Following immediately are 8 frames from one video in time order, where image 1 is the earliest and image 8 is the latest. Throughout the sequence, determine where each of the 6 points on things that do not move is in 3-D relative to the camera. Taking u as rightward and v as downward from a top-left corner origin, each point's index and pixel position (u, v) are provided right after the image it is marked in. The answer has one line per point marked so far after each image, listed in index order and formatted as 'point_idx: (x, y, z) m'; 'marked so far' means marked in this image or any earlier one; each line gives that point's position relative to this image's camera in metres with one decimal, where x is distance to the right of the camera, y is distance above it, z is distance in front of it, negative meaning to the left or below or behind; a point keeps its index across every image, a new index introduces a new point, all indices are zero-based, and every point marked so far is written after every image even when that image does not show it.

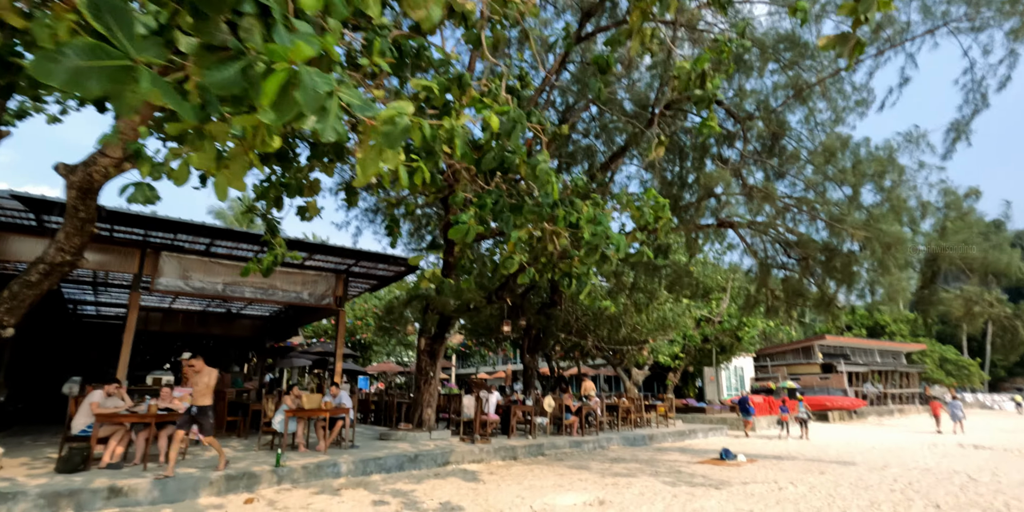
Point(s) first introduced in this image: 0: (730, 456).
0: (+4.1, -3.8, +10.1) m
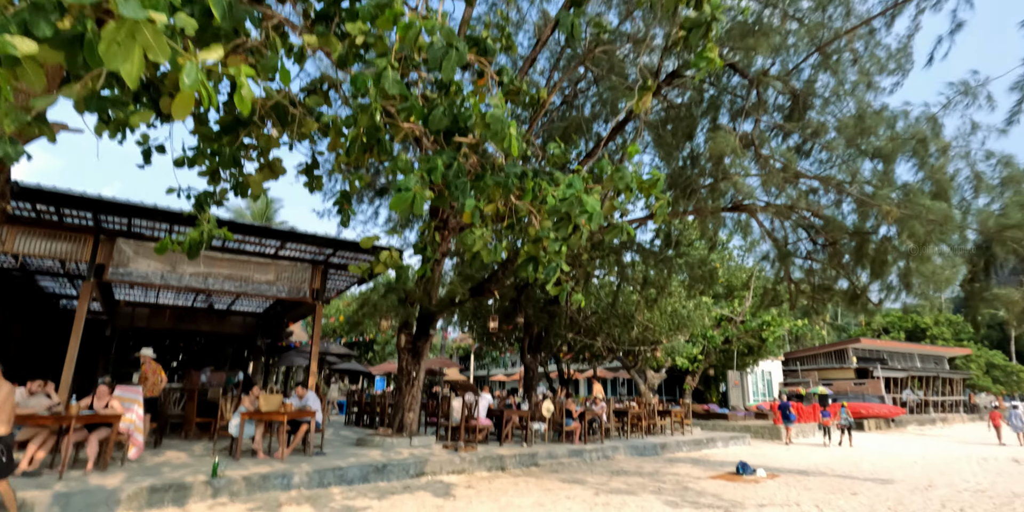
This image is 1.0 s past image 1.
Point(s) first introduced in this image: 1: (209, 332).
0: (+3.9, -3.6, +8.9) m
1: (-7.9, -2.0, +14.0) m
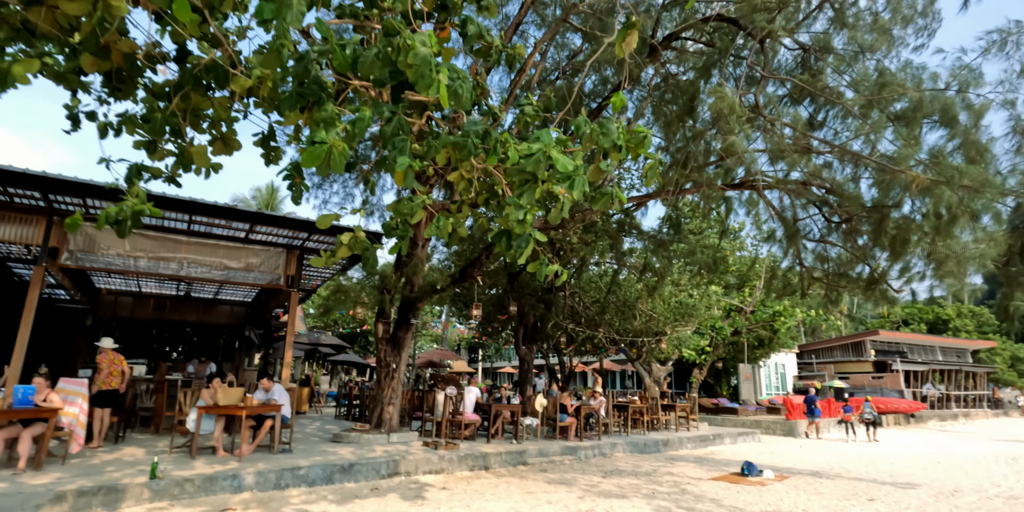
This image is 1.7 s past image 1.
0: (+3.7, -3.3, +8.2) m
1: (-8.0, -1.7, +13.6) m
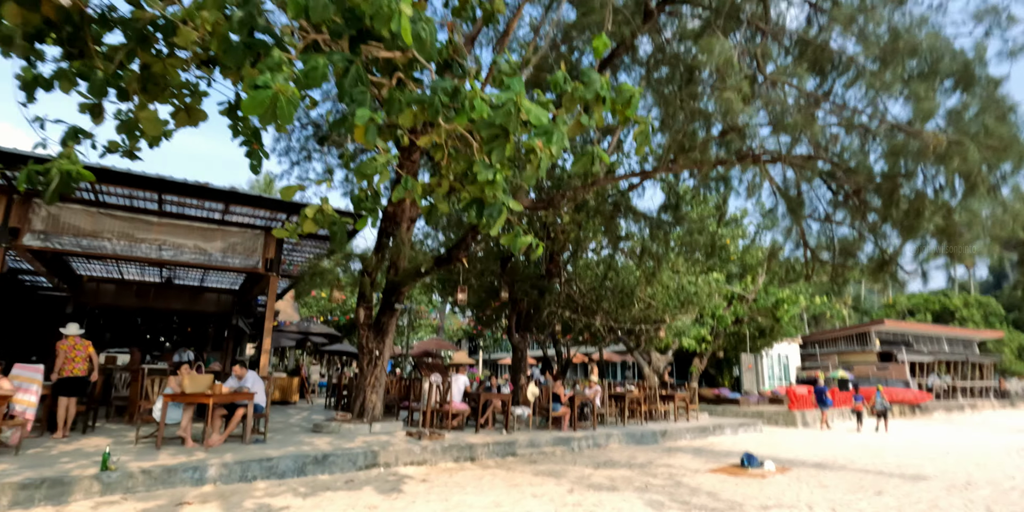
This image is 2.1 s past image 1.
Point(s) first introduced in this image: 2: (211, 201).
0: (+3.5, -3.0, +7.8) m
1: (-8.2, -1.3, +13.2) m
2: (-4.4, +0.8, +7.8) m
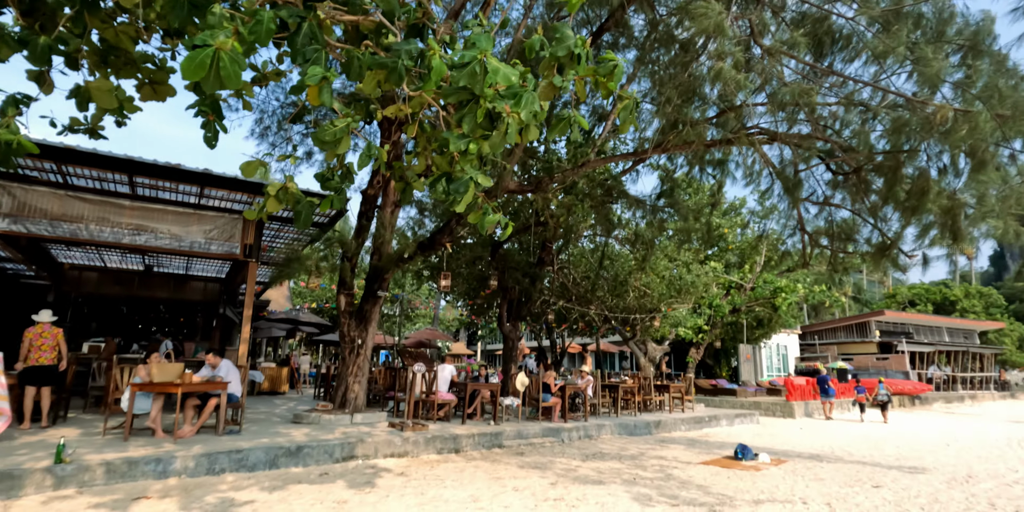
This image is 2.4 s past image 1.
0: (+3.3, -2.8, +7.6) m
1: (-8.3, -1.0, +13.0) m
2: (-4.6, +1.0, +7.5) m
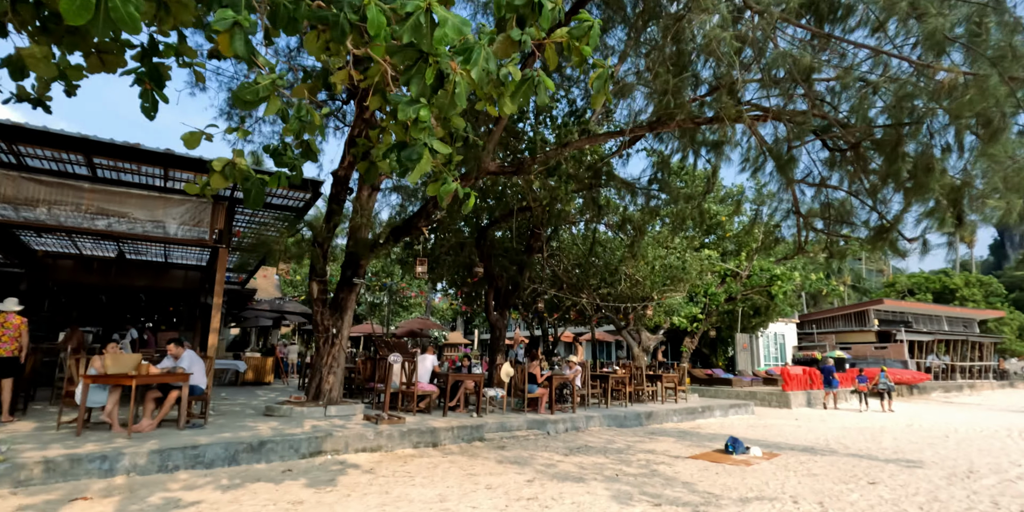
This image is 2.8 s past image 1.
0: (+3.1, -2.6, +7.2) m
1: (-8.6, -0.7, +12.6) m
2: (-4.8, +1.2, +7.1) m
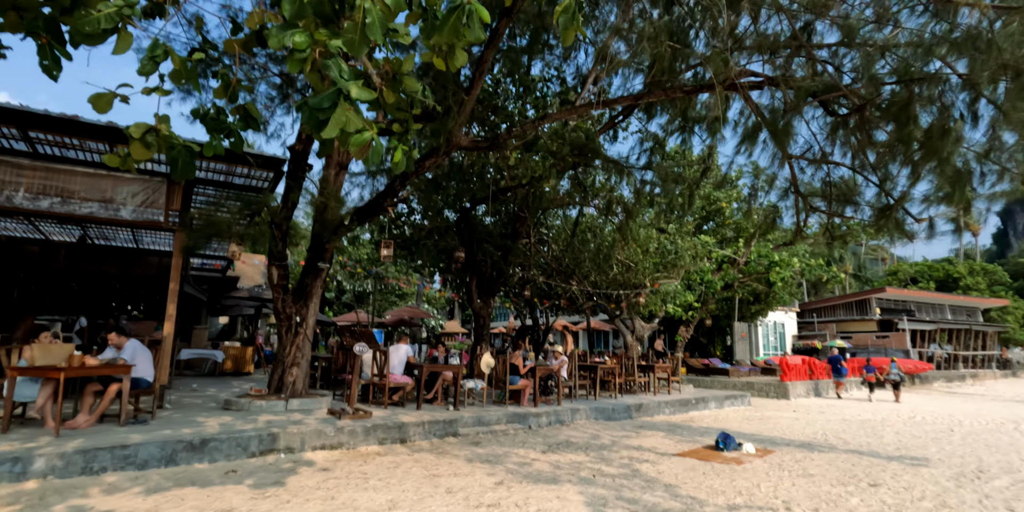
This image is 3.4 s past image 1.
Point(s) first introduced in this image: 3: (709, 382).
0: (+2.8, -2.4, +6.8) m
1: (-8.9, -0.4, +12.1) m
2: (-5.1, +1.4, +6.5) m
3: (+5.8, -3.7, +15.8) m
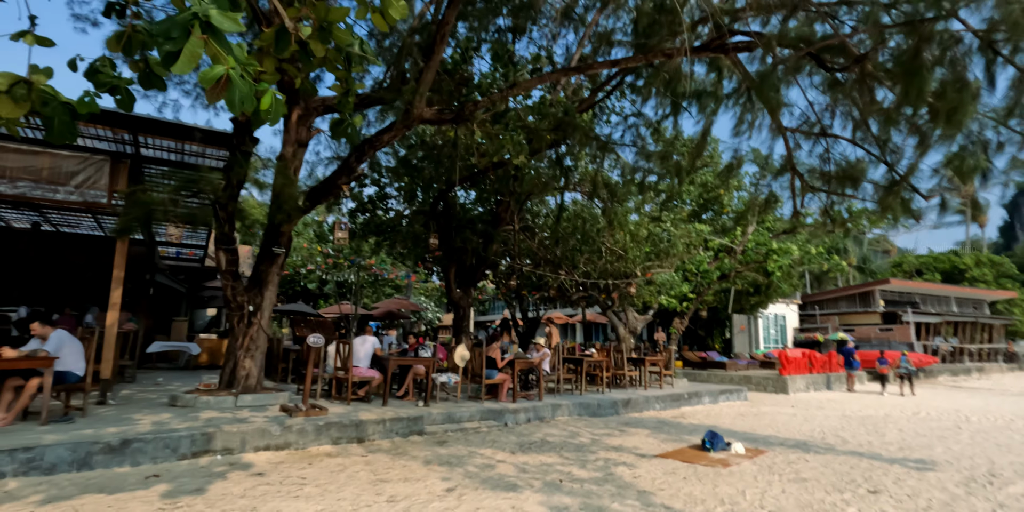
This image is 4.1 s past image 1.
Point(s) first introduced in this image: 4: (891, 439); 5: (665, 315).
0: (+2.4, -2.2, +6.2) m
1: (-9.3, -0.2, +11.6) m
2: (-5.5, +1.6, +6.0) m
3: (+5.5, -3.4, +15.3) m
4: (+5.1, -2.4, +7.2) m
5: (+4.9, -1.9, +17.1) m
